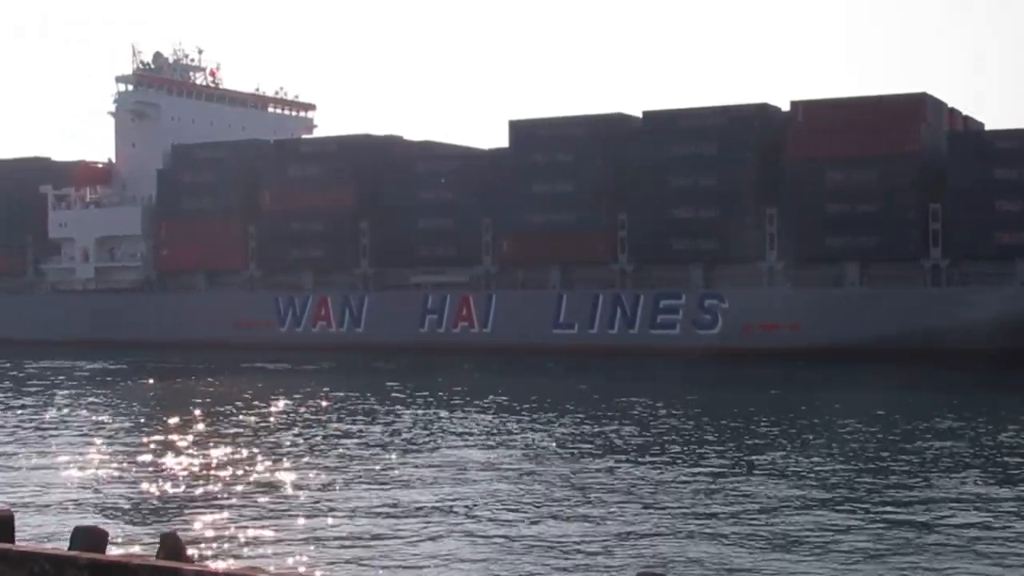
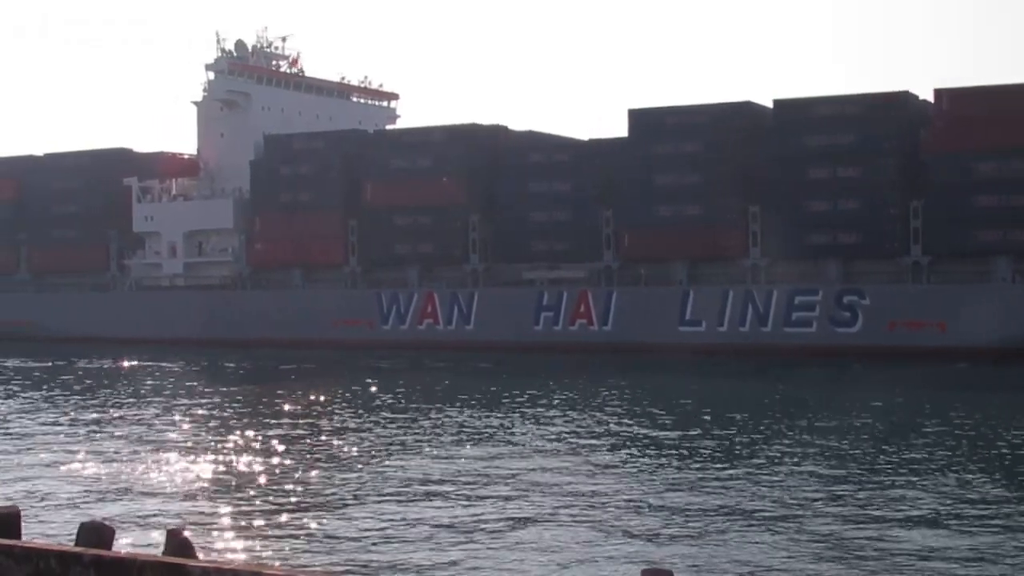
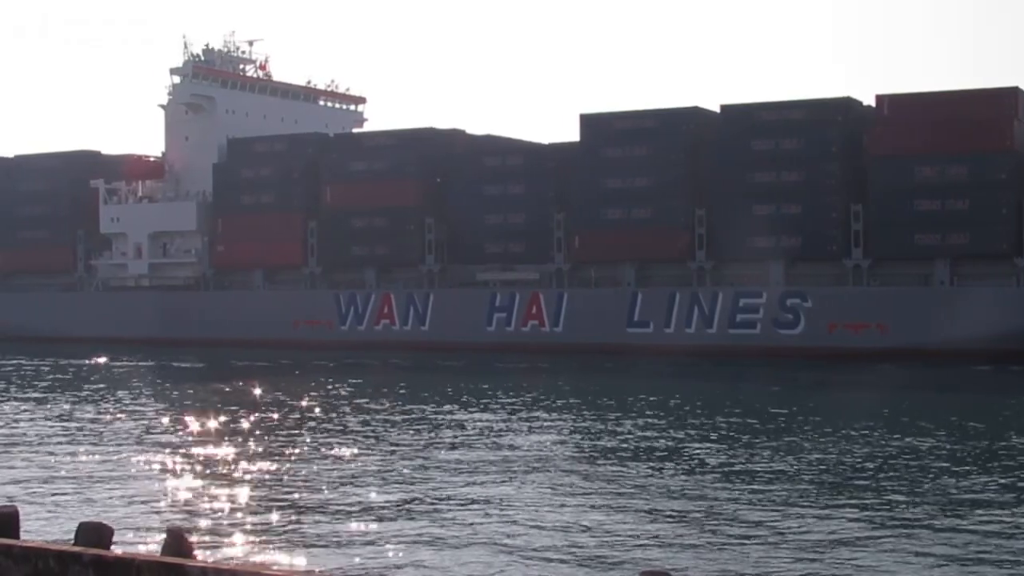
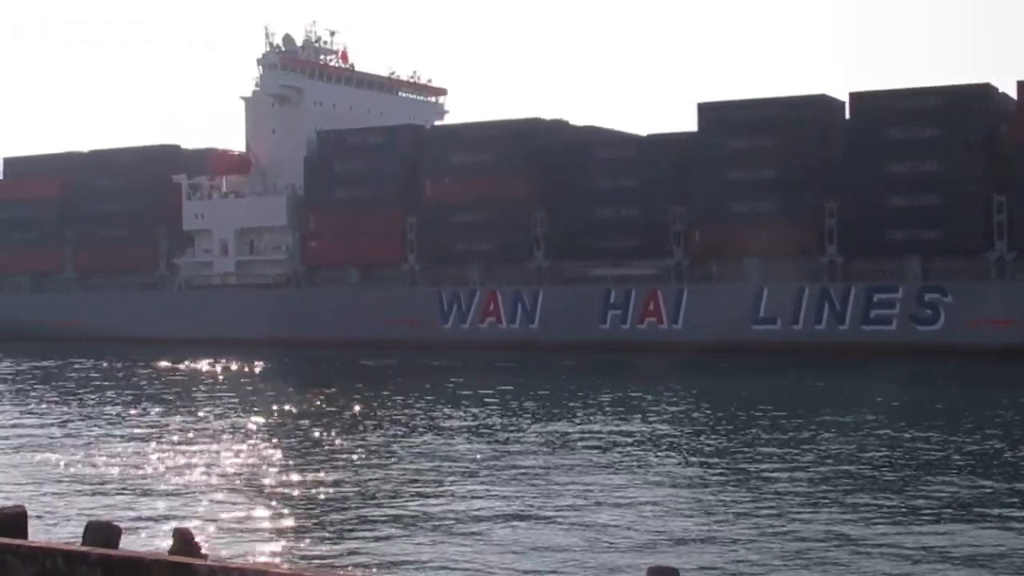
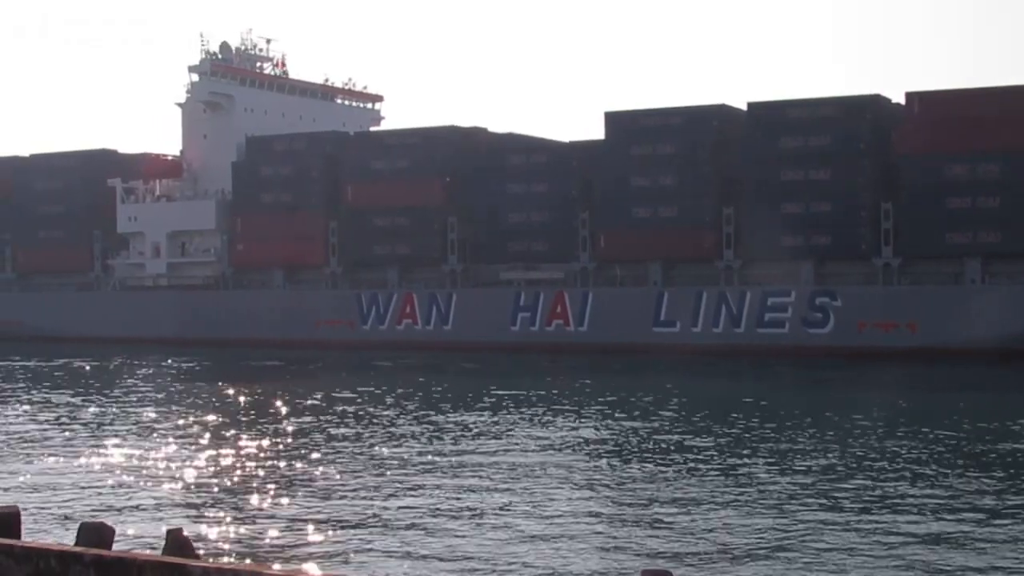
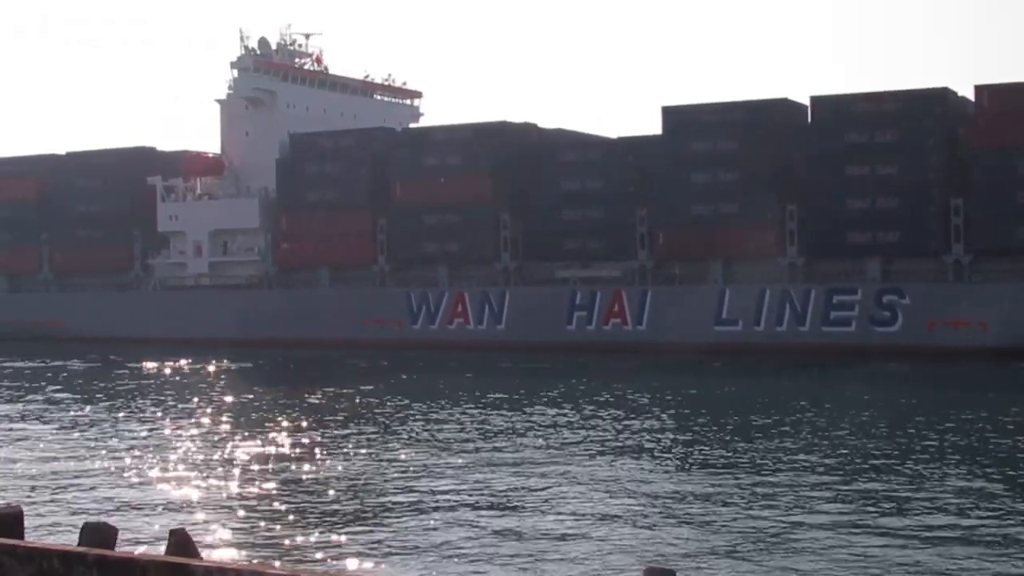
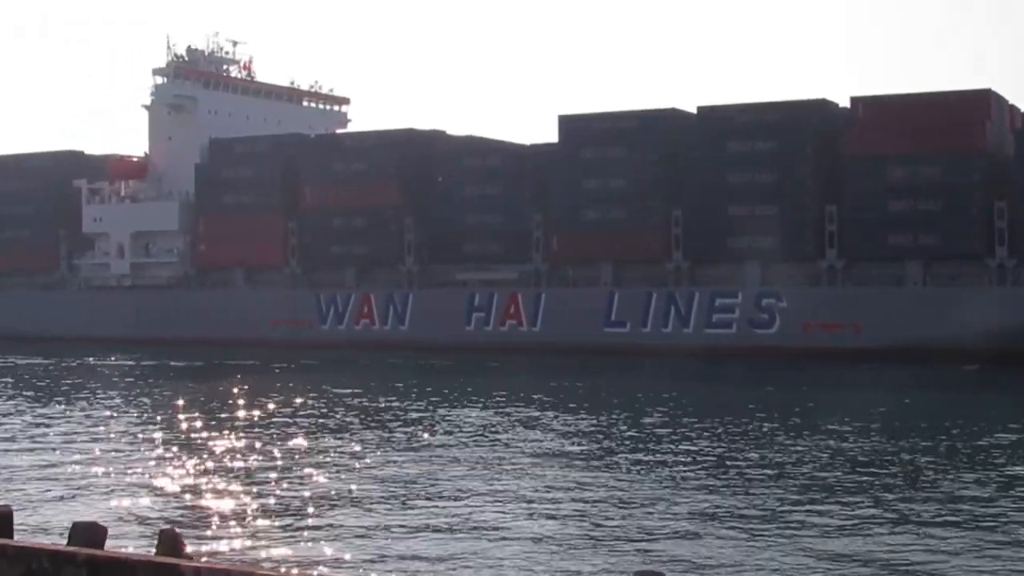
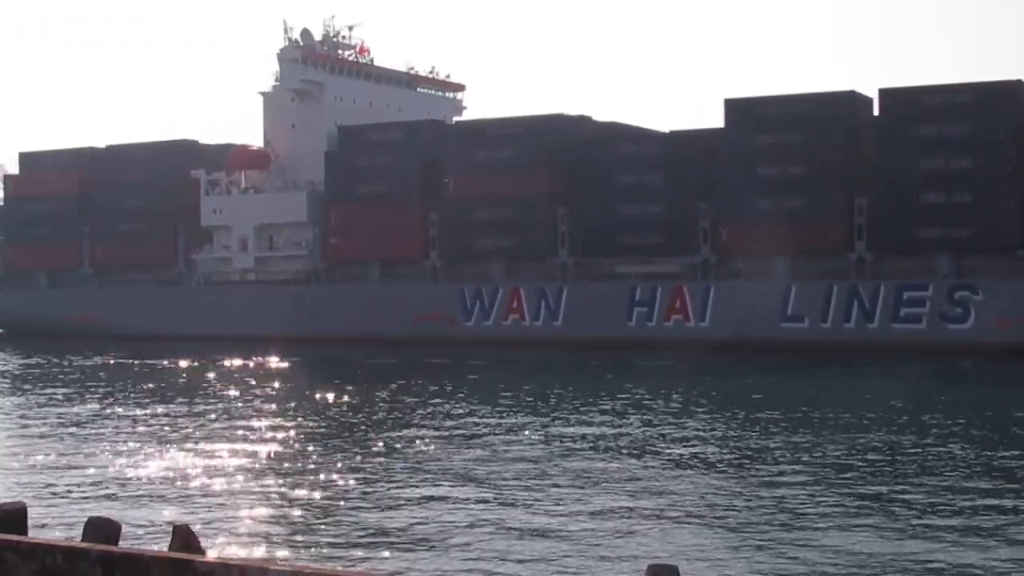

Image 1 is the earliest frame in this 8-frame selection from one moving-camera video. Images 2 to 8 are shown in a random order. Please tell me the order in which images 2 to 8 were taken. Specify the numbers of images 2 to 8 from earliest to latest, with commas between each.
7, 3, 5, 2, 6, 4, 8
